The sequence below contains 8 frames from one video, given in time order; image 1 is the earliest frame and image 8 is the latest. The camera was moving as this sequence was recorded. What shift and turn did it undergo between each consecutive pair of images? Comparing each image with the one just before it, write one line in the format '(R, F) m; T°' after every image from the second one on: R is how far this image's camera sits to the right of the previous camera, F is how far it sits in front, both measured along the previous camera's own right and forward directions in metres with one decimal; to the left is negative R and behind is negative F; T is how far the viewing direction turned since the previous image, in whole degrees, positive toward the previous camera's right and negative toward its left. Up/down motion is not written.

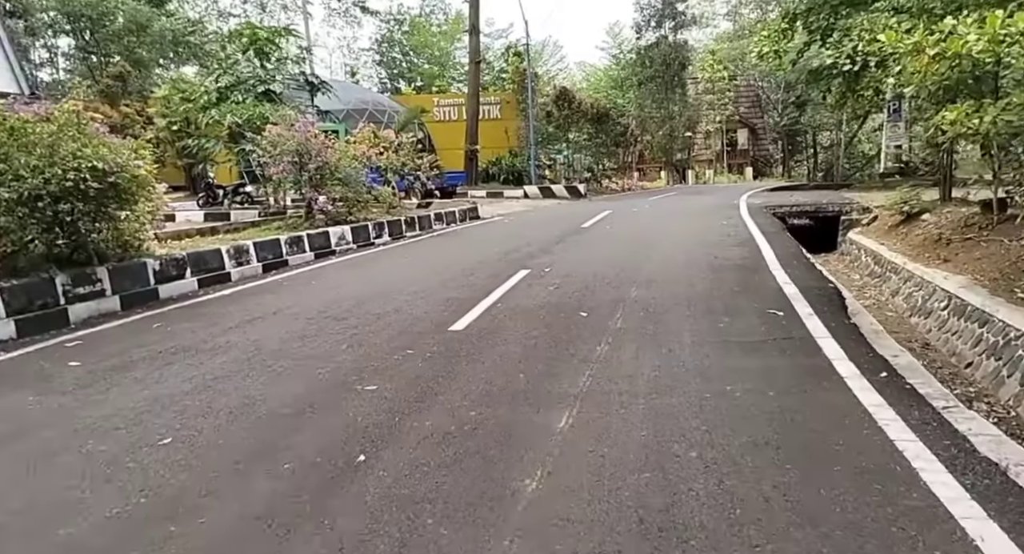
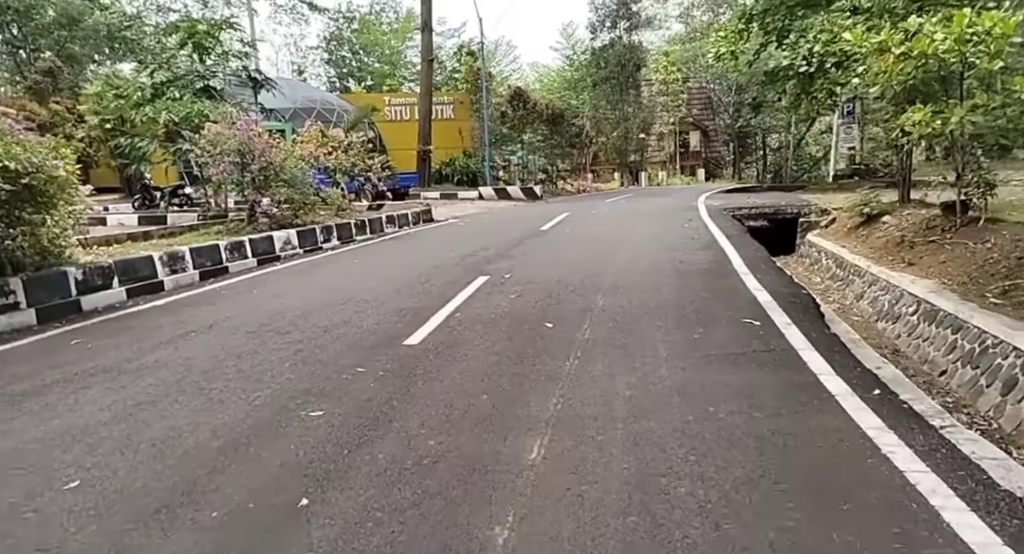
(0.0, +0.5) m; +3°
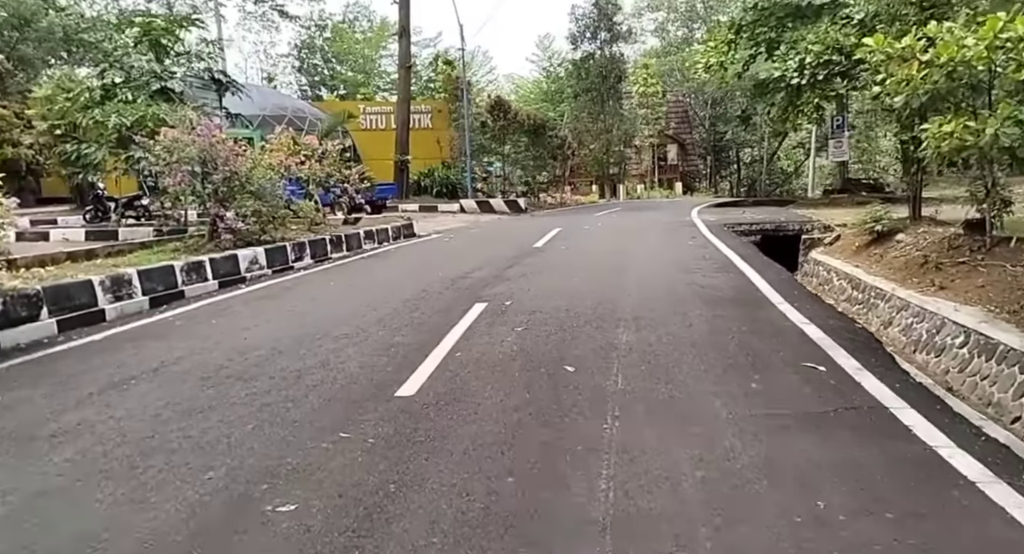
(-0.3, +1.0) m; +2°
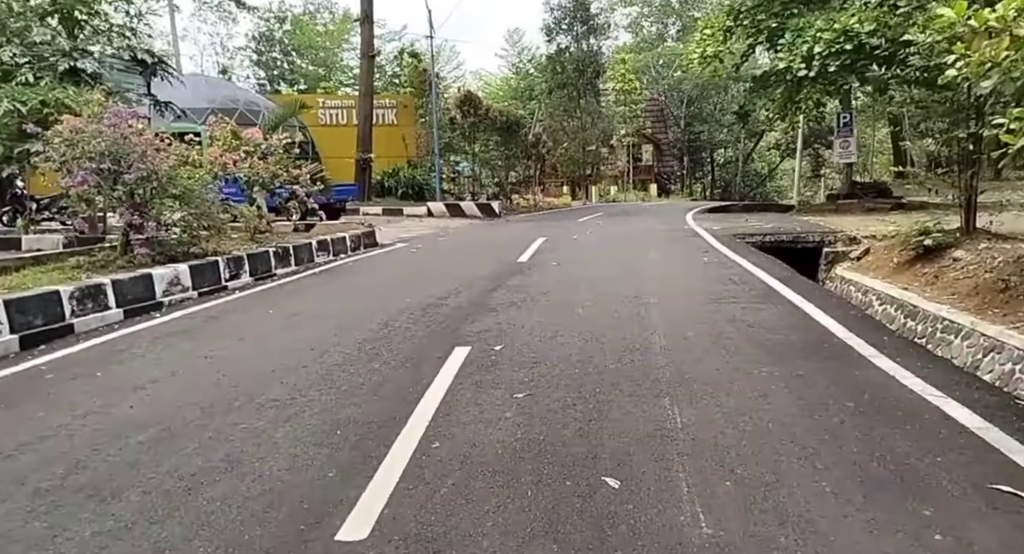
(-0.2, +1.8) m; +3°
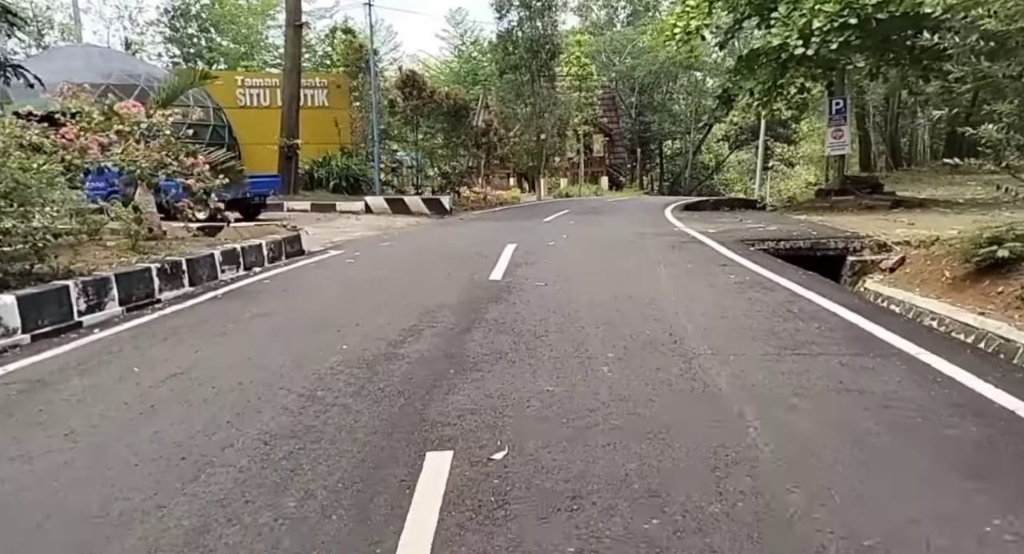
(-0.3, +2.2) m; +5°
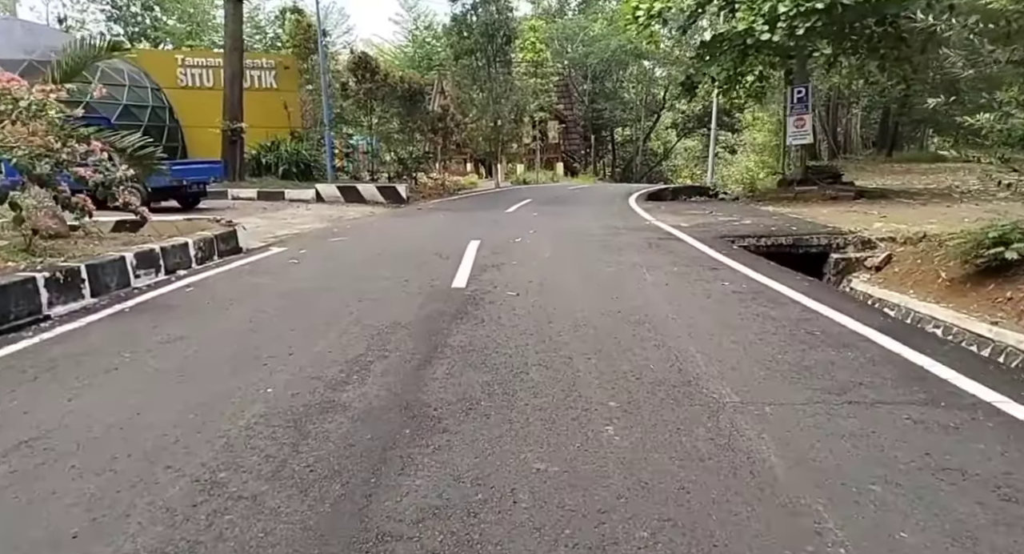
(-0.1, +1.1) m; +3°
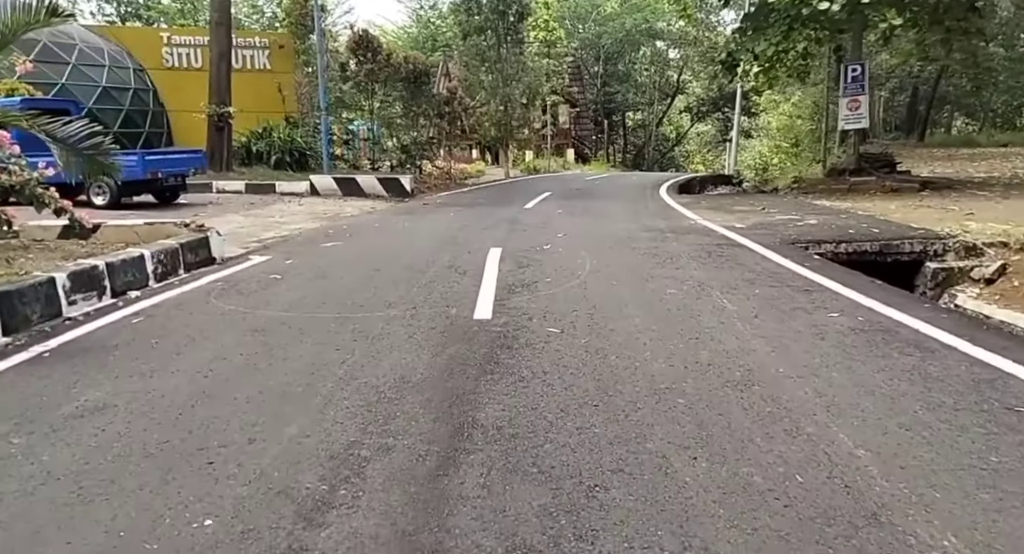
(-0.2, +1.6) m; 0°
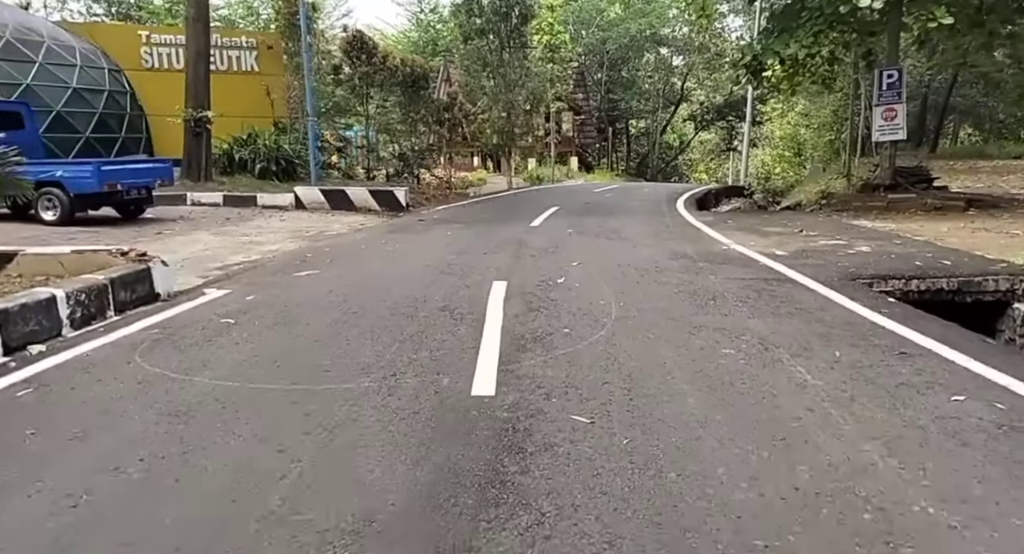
(-0.1, +1.4) m; 0°
